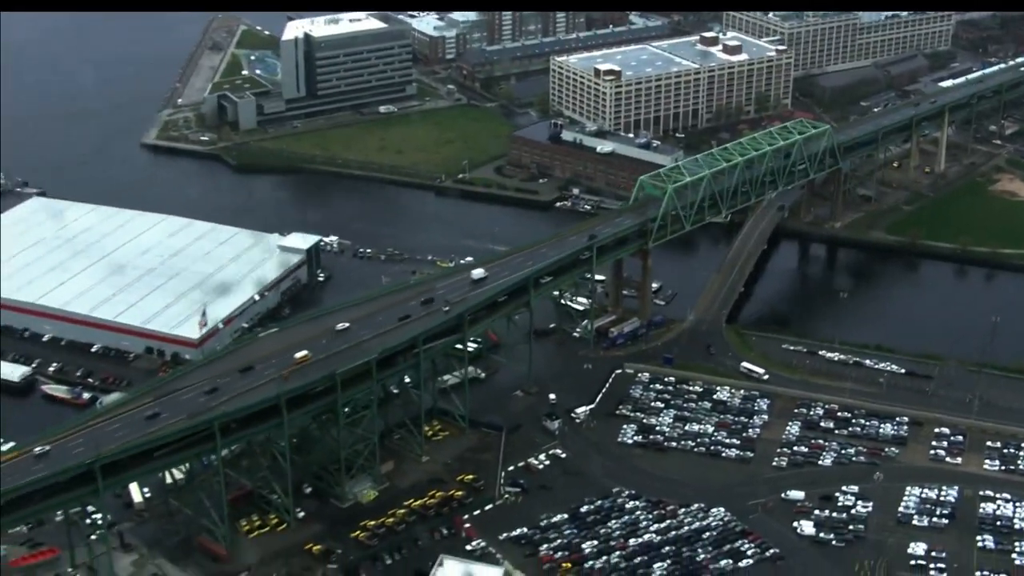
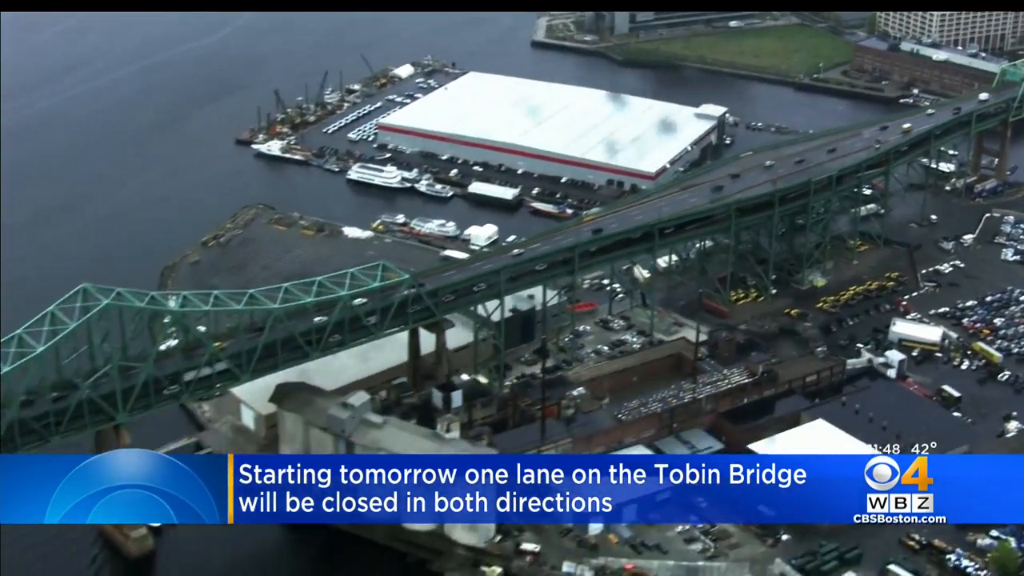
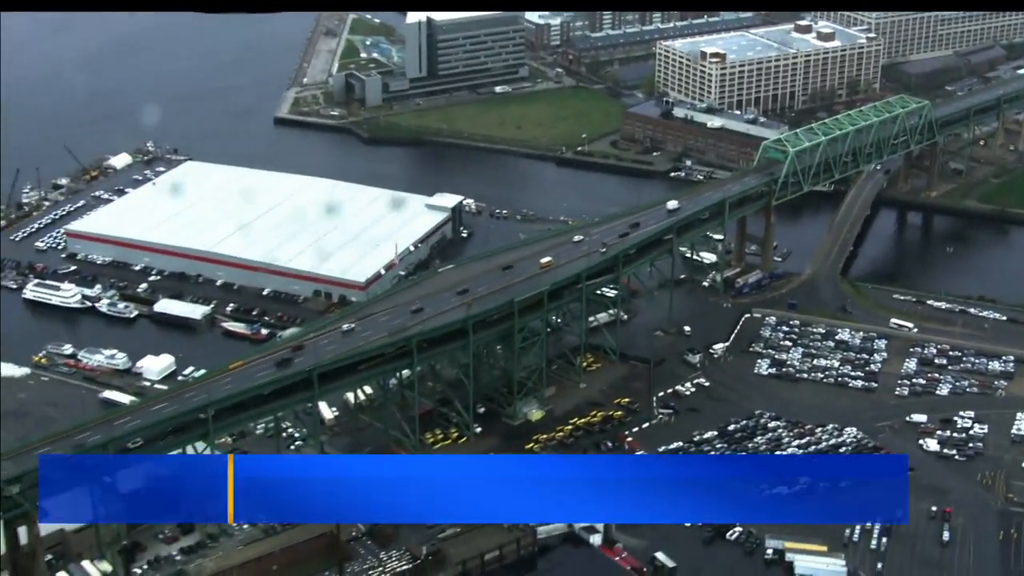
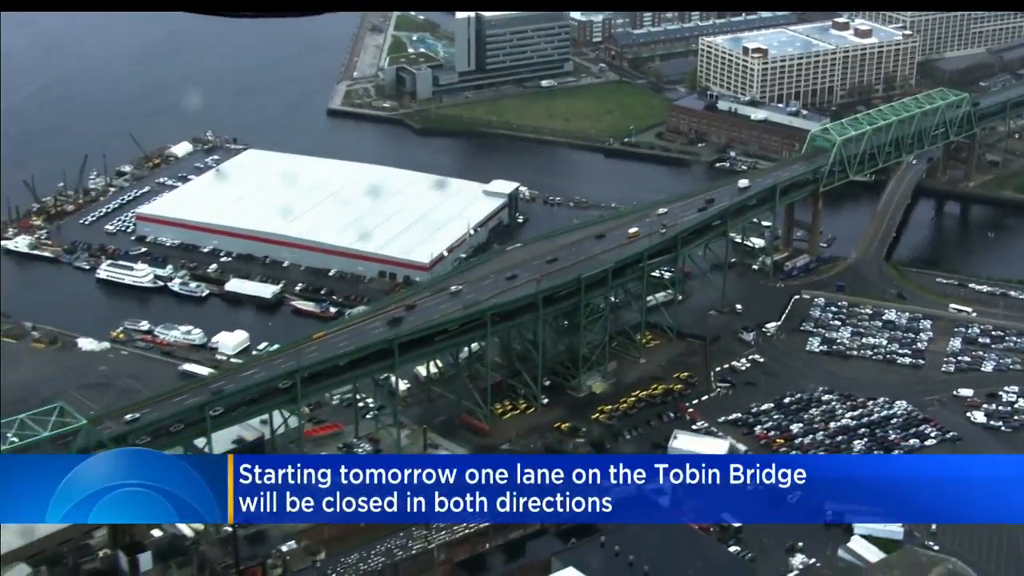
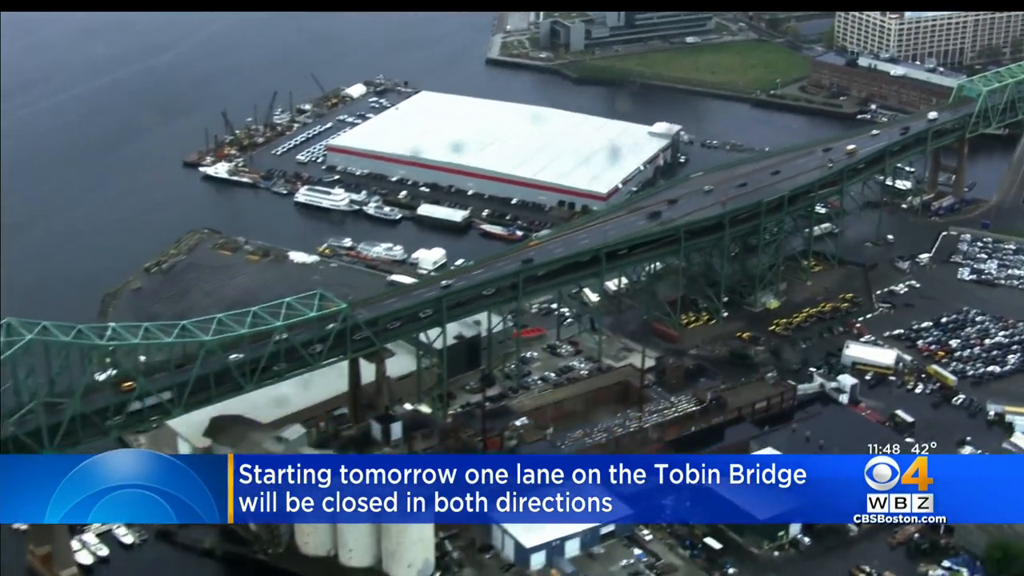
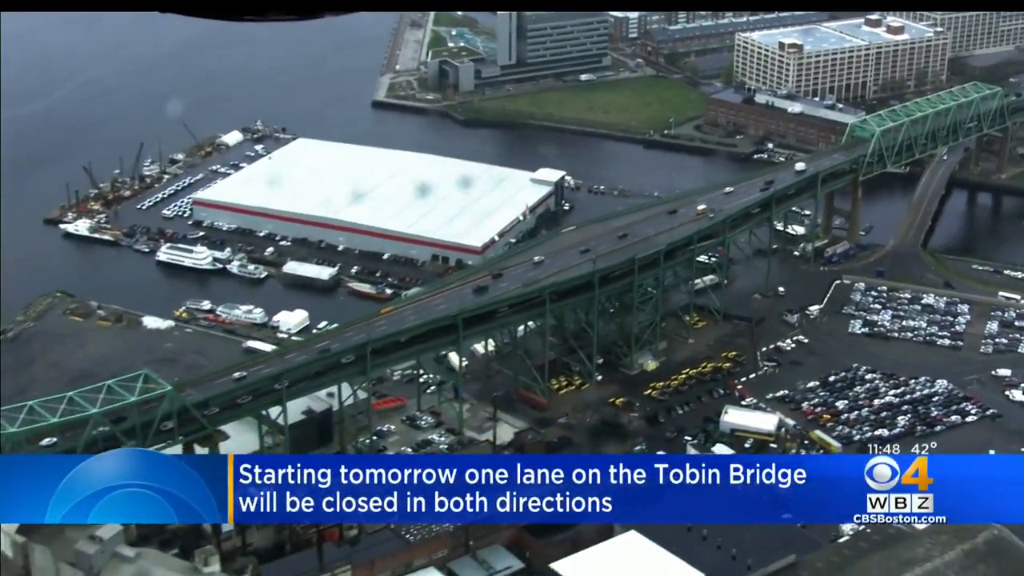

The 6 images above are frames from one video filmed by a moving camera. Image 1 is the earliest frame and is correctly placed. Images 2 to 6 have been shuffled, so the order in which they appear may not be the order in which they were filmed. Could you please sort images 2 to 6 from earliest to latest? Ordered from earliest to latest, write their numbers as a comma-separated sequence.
3, 4, 6, 5, 2
